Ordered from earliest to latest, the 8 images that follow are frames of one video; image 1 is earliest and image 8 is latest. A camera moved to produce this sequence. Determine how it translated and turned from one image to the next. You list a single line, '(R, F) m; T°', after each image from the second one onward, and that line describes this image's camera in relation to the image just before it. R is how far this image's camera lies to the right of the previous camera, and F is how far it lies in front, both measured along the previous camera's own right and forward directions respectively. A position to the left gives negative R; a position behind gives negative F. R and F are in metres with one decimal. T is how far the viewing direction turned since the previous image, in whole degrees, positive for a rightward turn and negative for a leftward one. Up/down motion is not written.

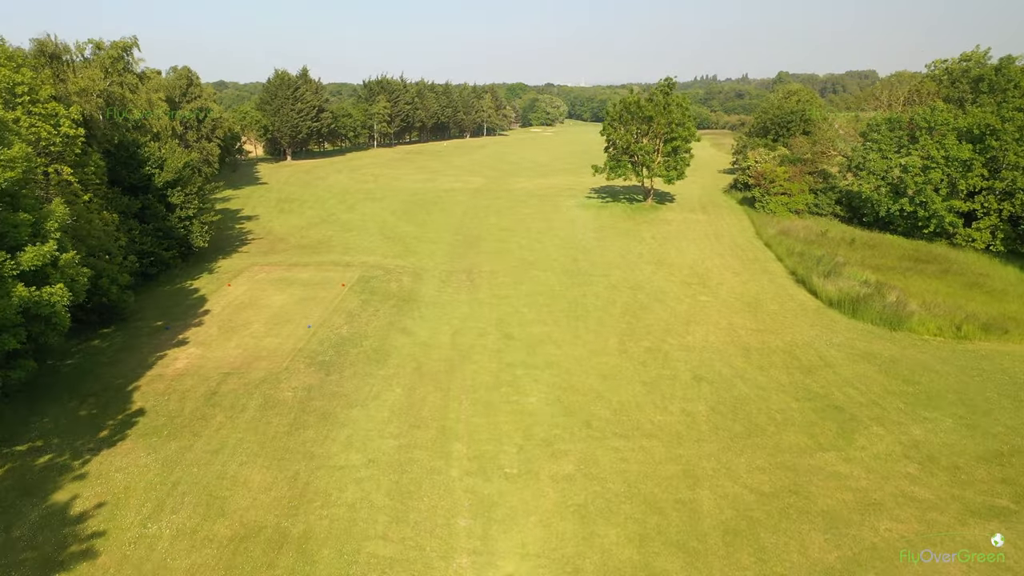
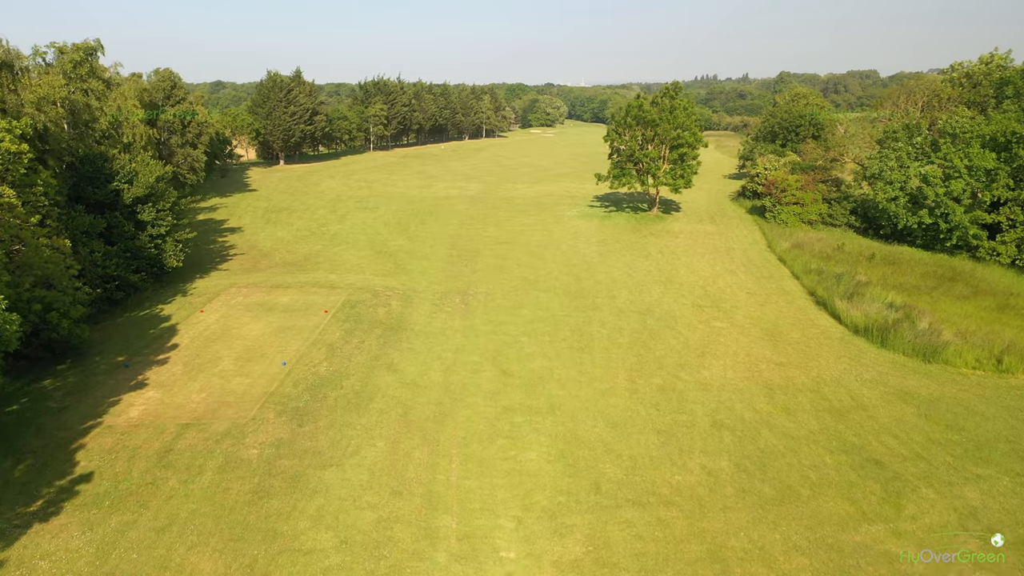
(0.0, +2.1) m; 0°
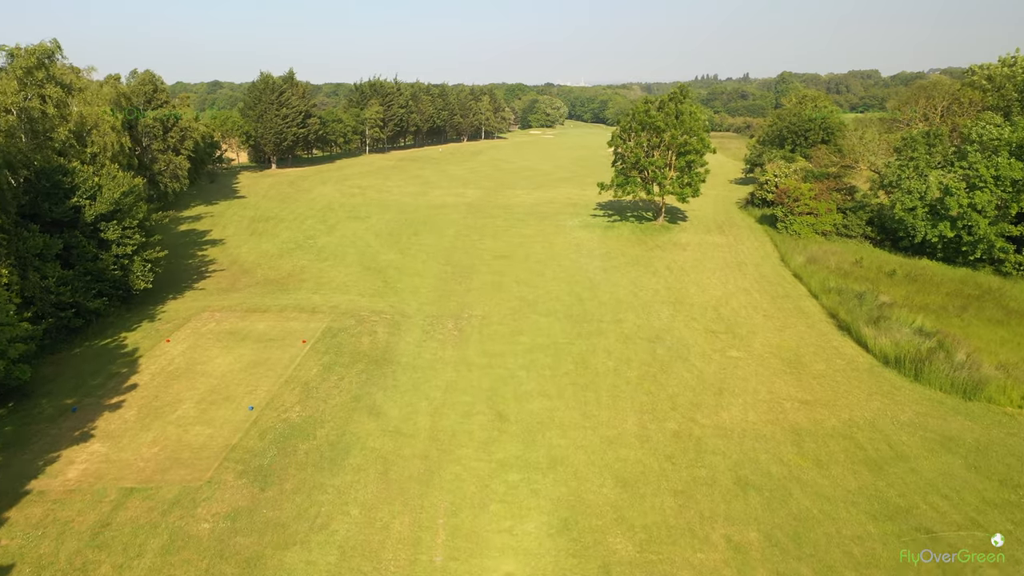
(+0.1, +2.1) m; 0°
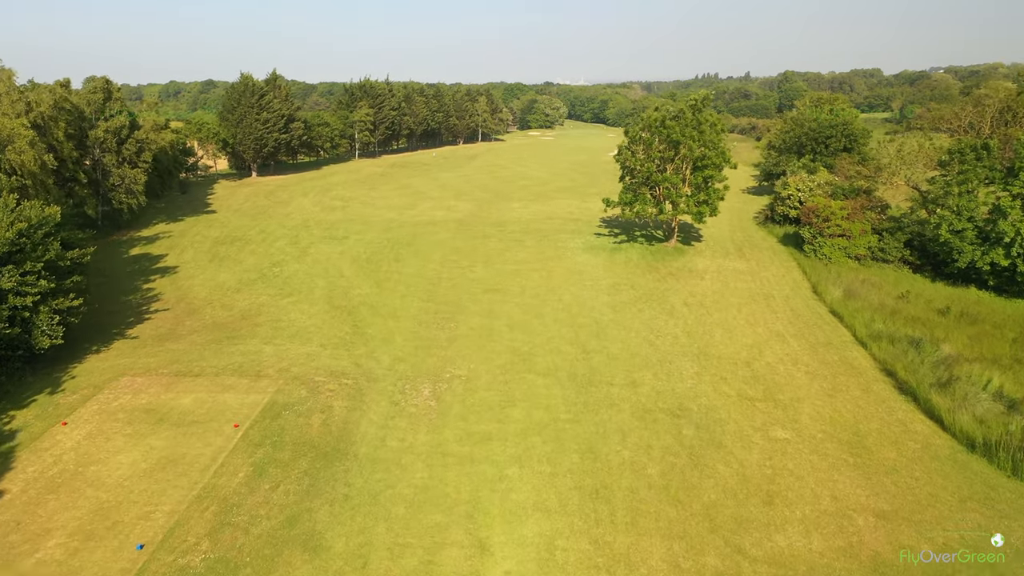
(+0.2, +4.5) m; 0°
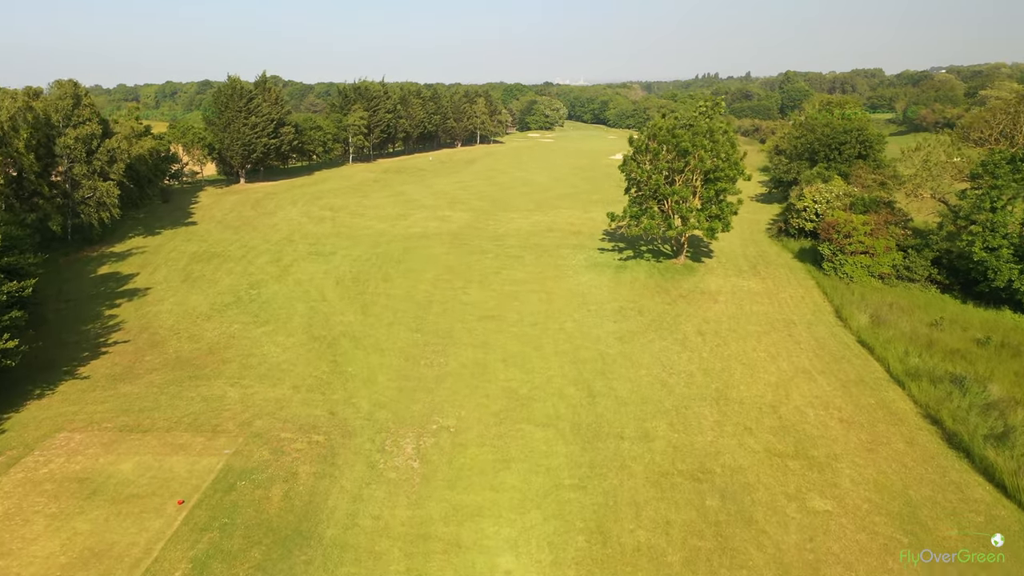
(+0.1, +2.5) m; 0°
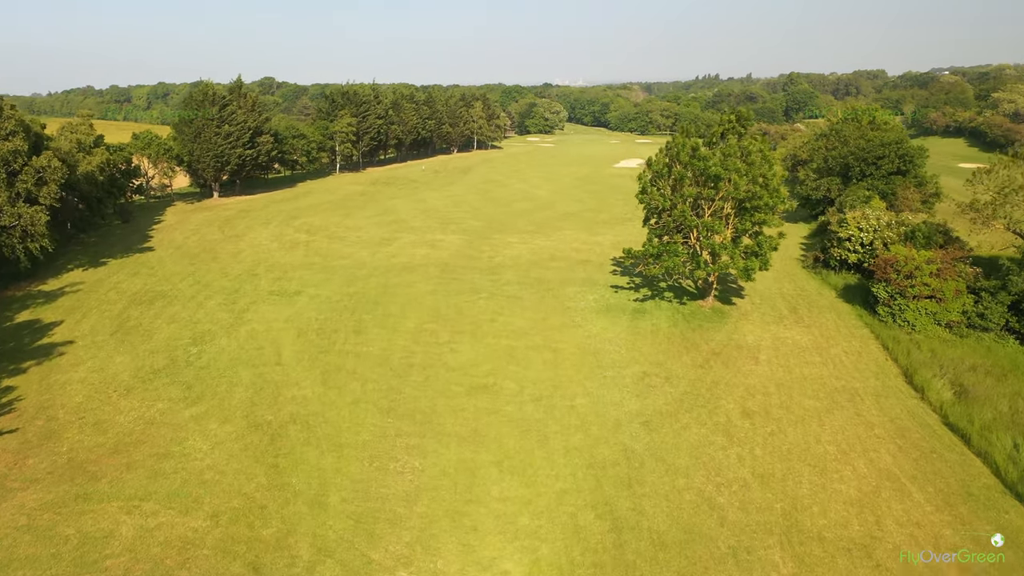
(0.0, +5.4) m; 0°
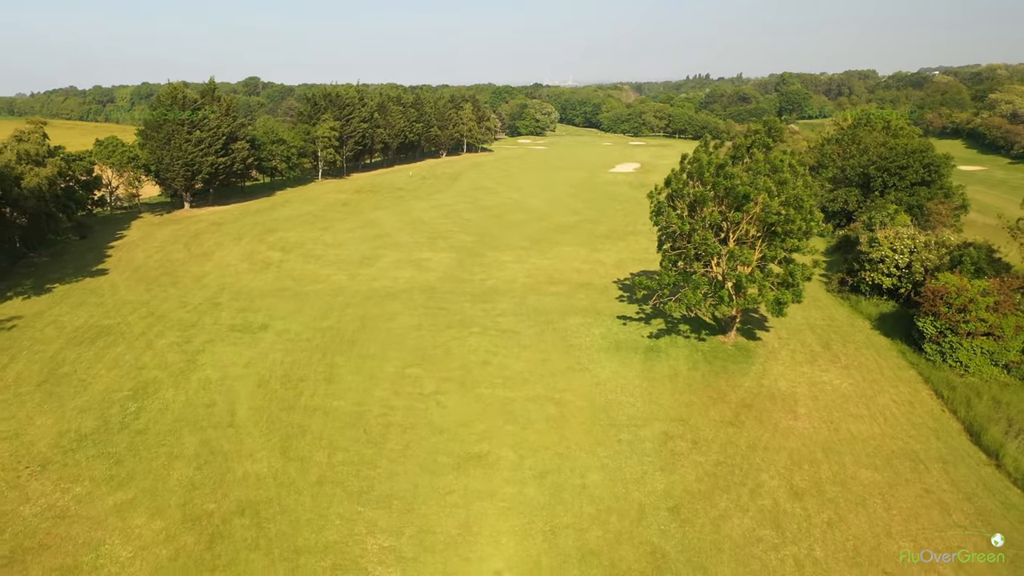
(-0.2, +3.7) m; +1°
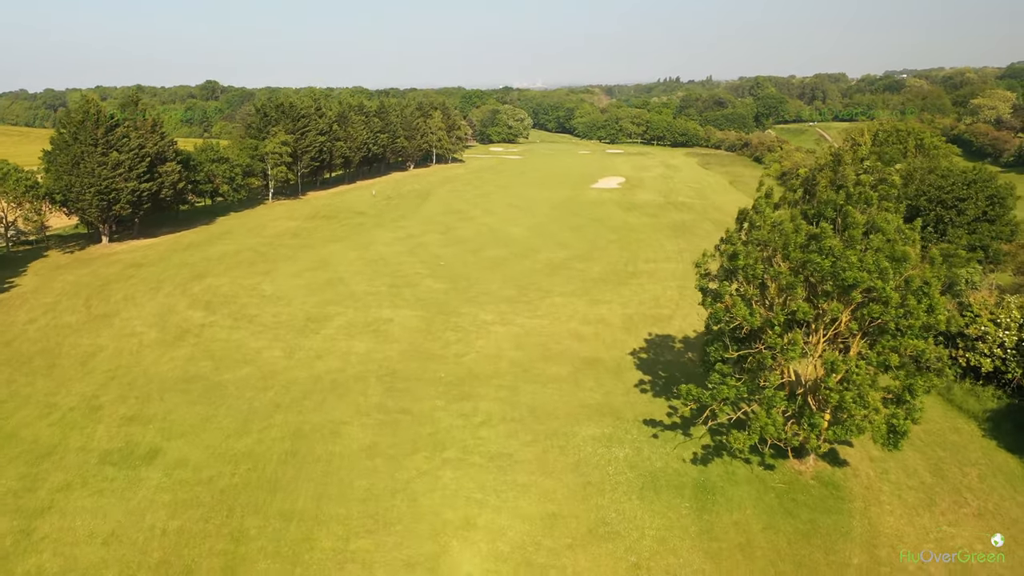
(-0.5, +7.8) m; +2°
